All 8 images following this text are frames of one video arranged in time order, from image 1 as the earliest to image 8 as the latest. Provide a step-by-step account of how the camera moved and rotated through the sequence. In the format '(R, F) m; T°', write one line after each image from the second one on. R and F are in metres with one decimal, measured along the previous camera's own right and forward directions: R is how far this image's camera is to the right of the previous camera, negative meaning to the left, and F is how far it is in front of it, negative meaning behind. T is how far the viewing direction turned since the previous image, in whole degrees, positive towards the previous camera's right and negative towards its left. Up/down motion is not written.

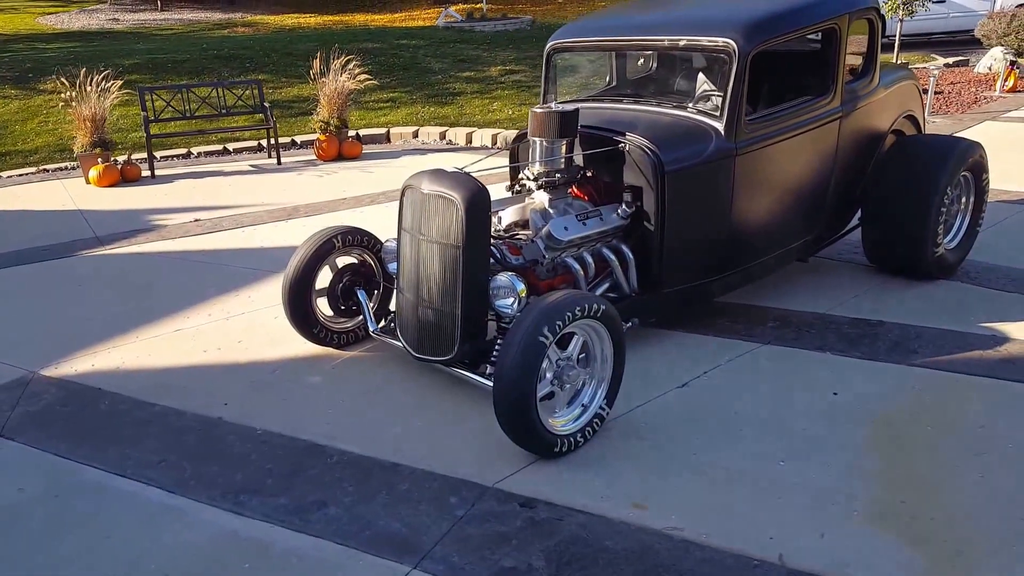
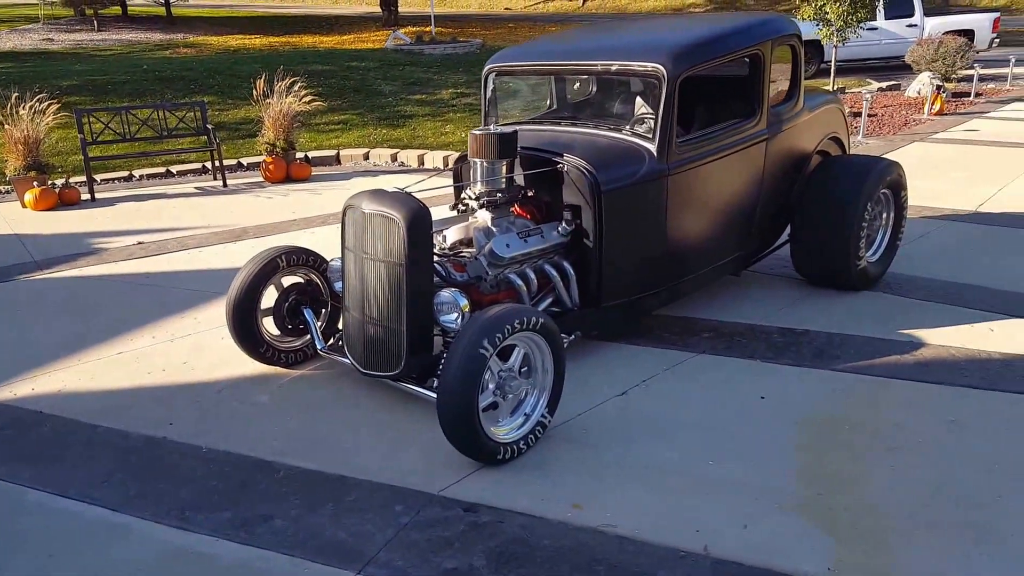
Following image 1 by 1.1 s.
(0.0, -0.1) m; +3°
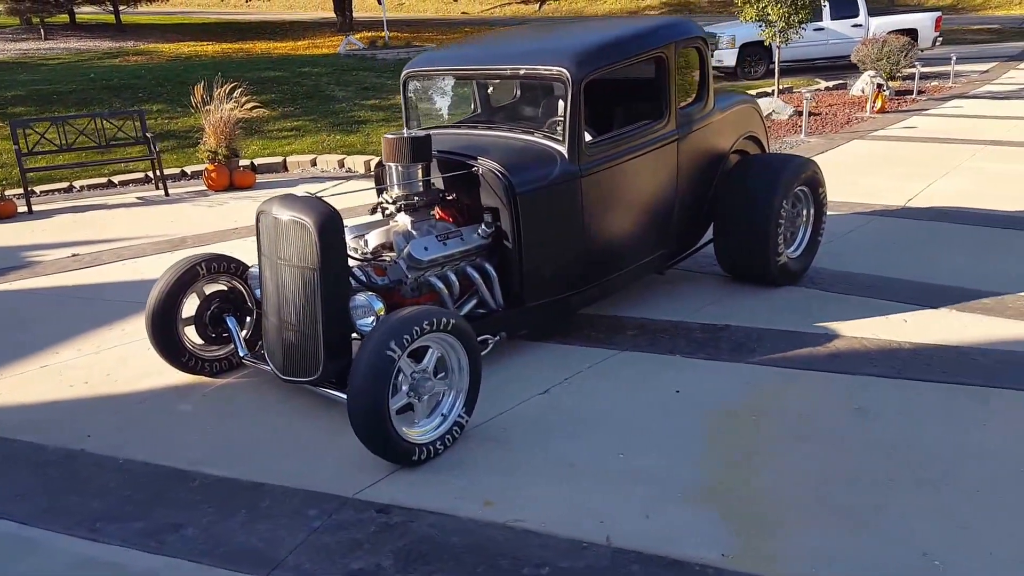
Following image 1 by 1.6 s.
(+0.2, -0.1) m; +3°
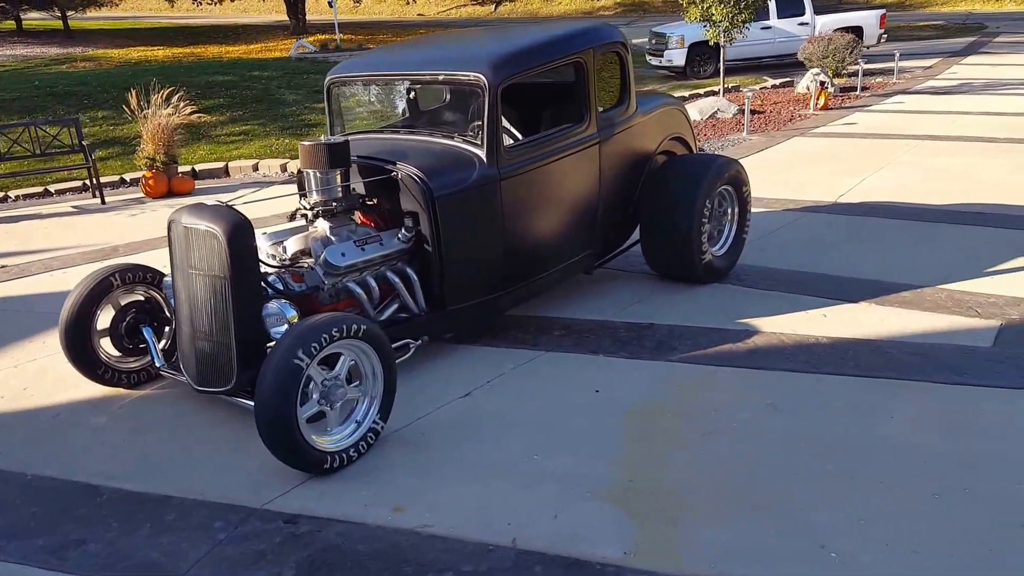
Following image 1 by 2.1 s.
(+0.2, 0.0) m; +3°
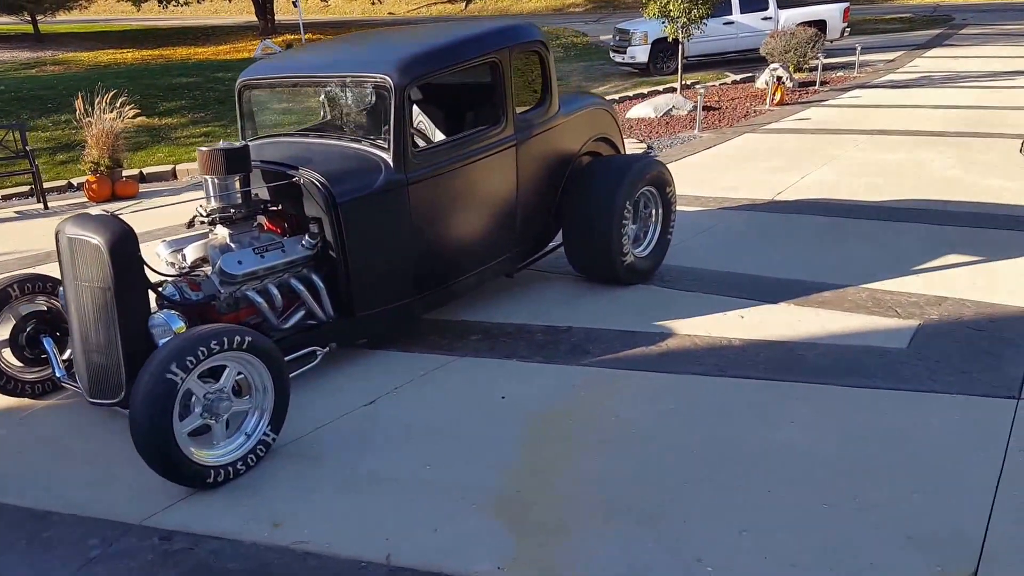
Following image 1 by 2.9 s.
(+0.4, 0.0) m; +2°
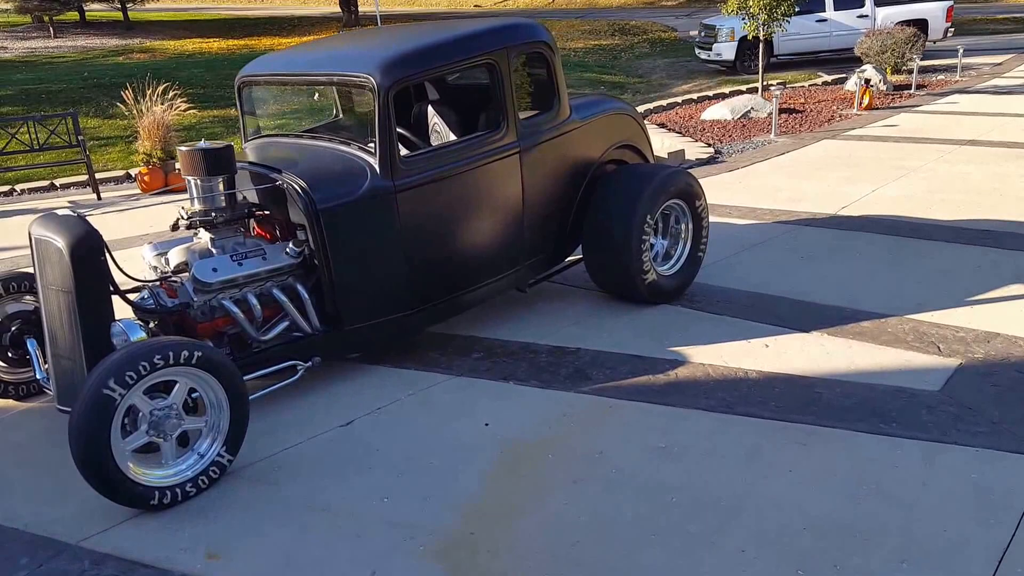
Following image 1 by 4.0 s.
(+0.4, +0.3) m; -5°
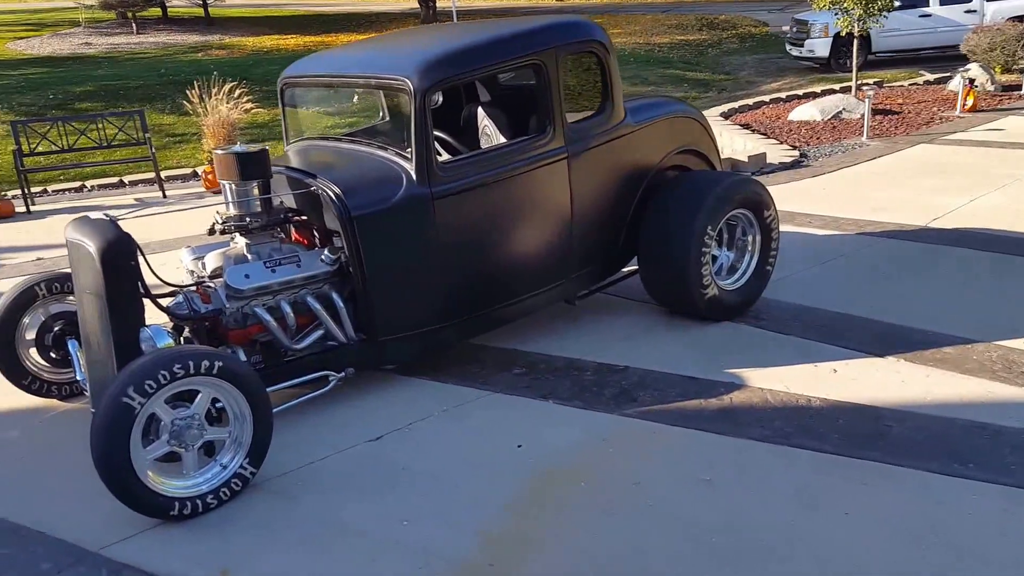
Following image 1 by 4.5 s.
(+0.2, +0.2) m; -6°
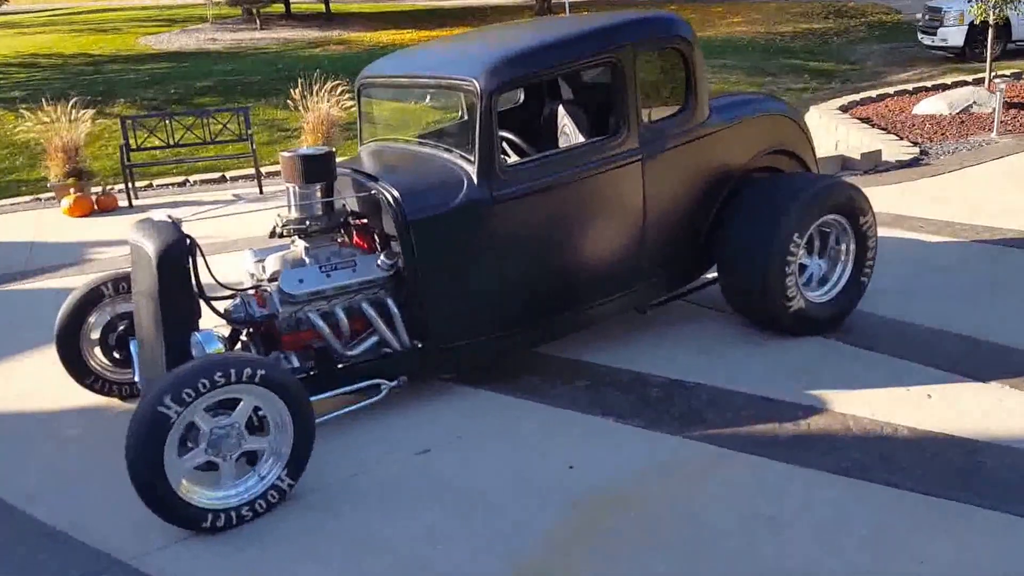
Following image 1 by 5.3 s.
(+0.2, +0.2) m; -7°
